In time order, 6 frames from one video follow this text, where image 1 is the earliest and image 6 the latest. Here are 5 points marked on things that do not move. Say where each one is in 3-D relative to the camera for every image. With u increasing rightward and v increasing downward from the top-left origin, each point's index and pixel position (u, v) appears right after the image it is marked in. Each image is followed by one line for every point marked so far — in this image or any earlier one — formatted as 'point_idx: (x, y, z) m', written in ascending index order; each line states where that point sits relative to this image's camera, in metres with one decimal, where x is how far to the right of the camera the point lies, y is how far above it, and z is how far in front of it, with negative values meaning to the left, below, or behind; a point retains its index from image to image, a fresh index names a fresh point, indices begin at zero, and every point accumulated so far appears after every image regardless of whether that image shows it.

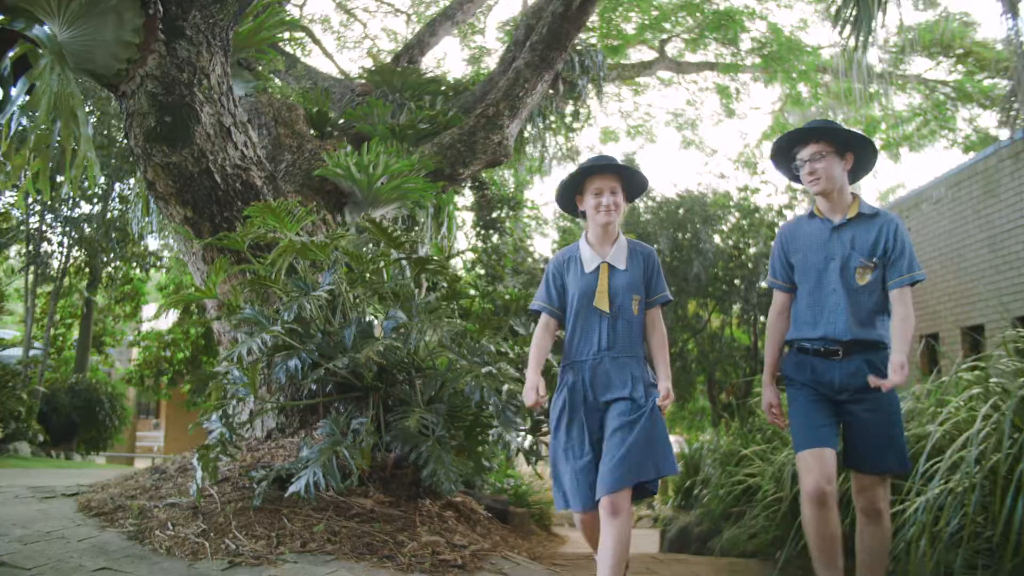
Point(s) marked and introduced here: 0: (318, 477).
0: (-0.9, -0.9, +3.9) m
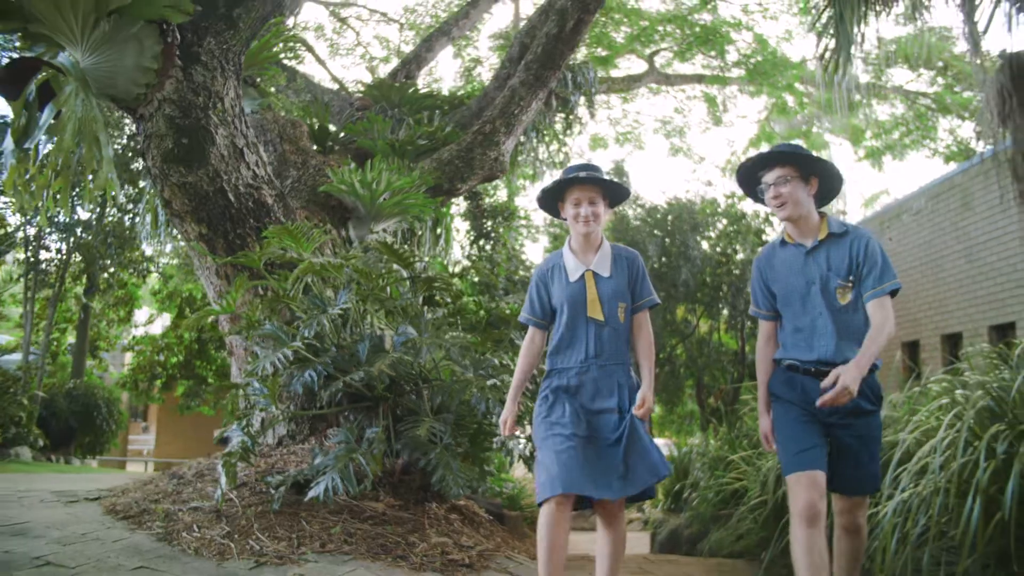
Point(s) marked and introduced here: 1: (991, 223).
0: (-0.9, -1.0, +4.2) m
1: (+4.9, +0.7, +8.8) m
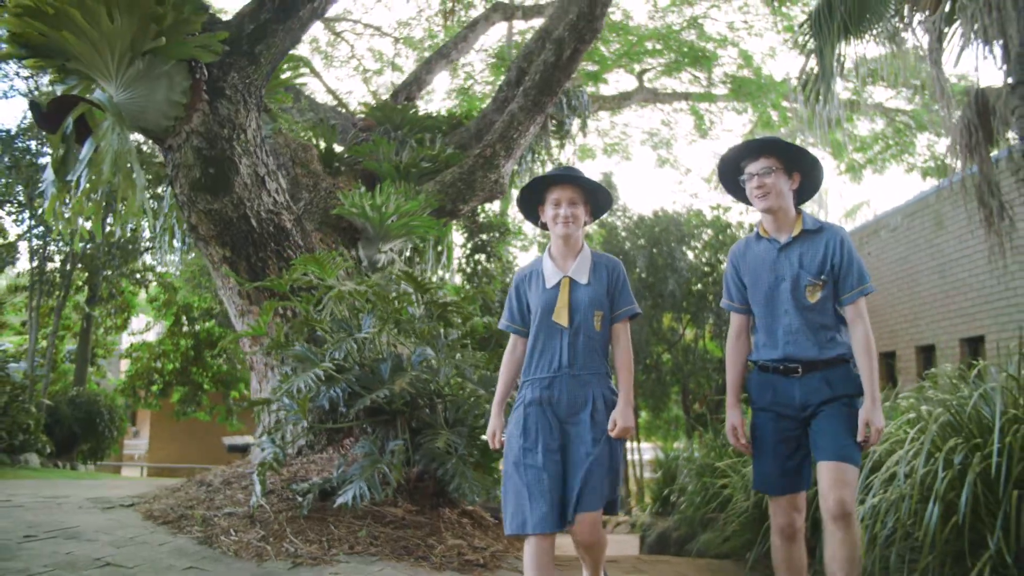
0: (-0.8, -1.1, +4.6) m
1: (+4.8, +0.5, +9.3) m
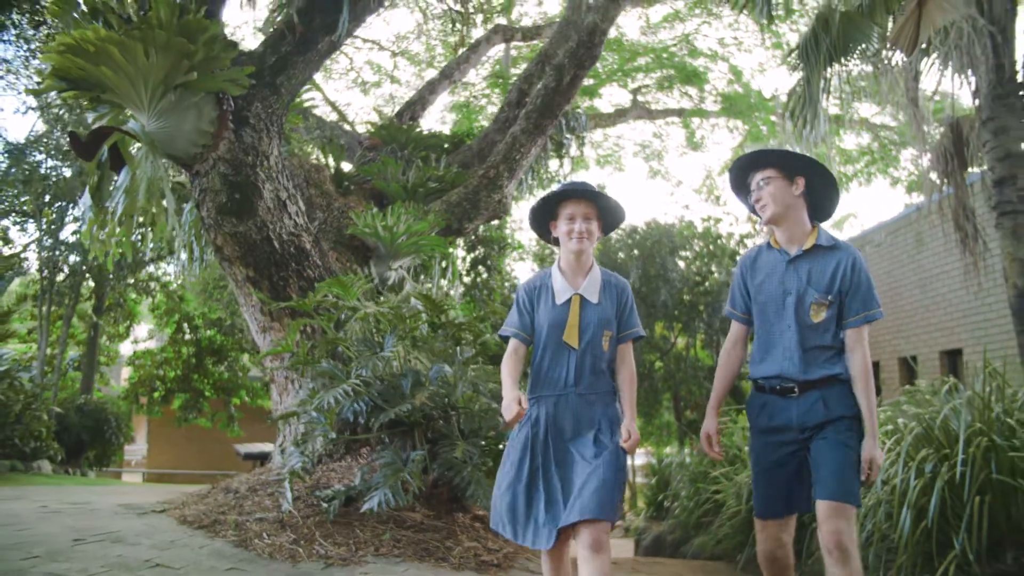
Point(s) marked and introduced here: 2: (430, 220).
0: (-0.7, -1.2, +5.0) m
1: (+4.9, +0.3, +9.7) m
2: (-0.8, +0.6, +7.9) m
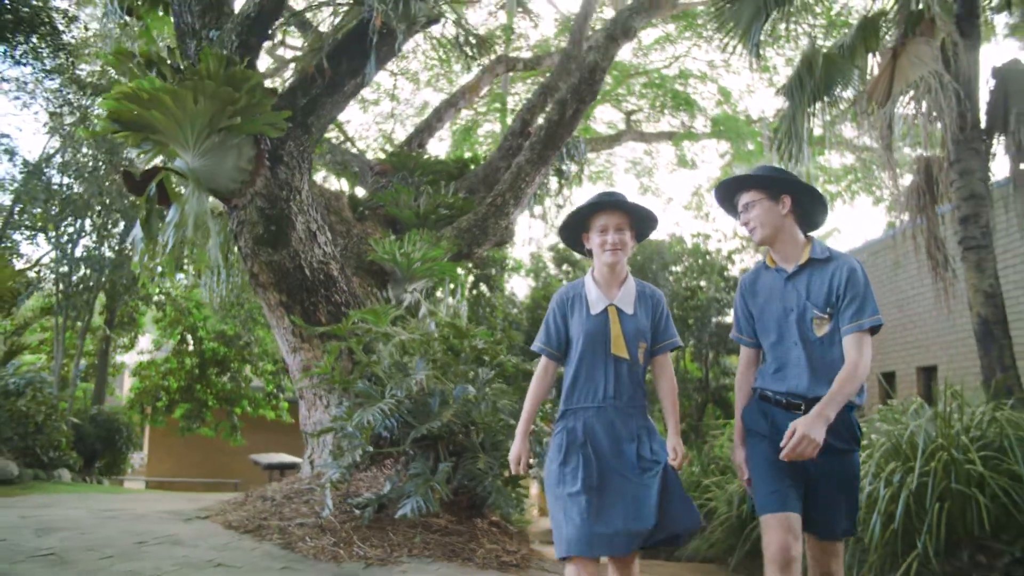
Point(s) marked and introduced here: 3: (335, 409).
0: (-0.6, -1.4, +5.6) m
1: (+4.9, +0.1, +10.4) m
2: (-0.7, +0.4, +8.5) m
3: (-1.4, -1.0, +7.0) m
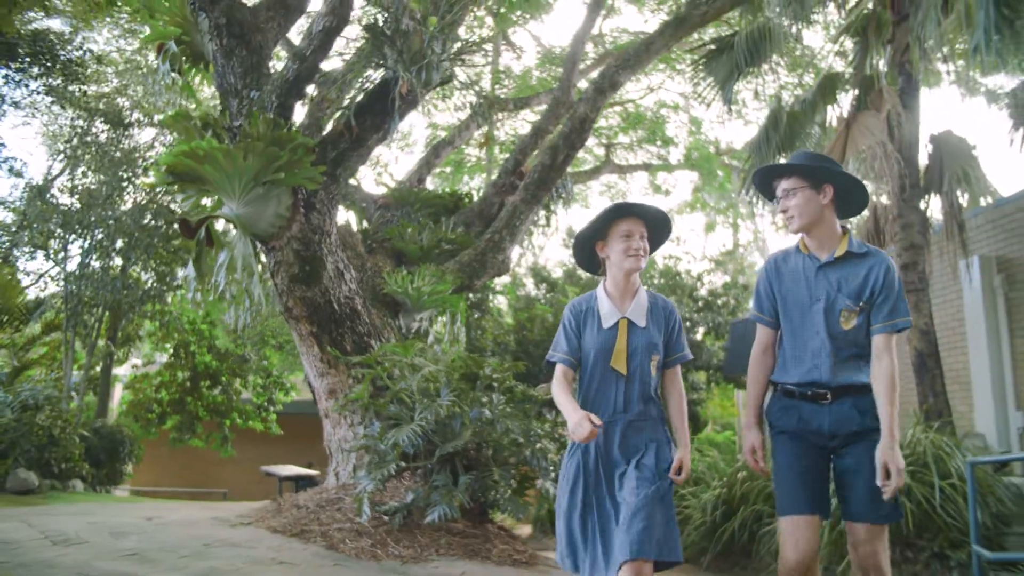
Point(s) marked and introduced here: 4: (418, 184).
0: (-0.5, -1.7, +6.6) m
1: (+4.8, -0.3, +11.6) m
2: (-0.7, +0.1, +9.5) m
3: (-1.4, -1.3, +7.9) m
4: (-1.4, +1.6, +13.0) m
